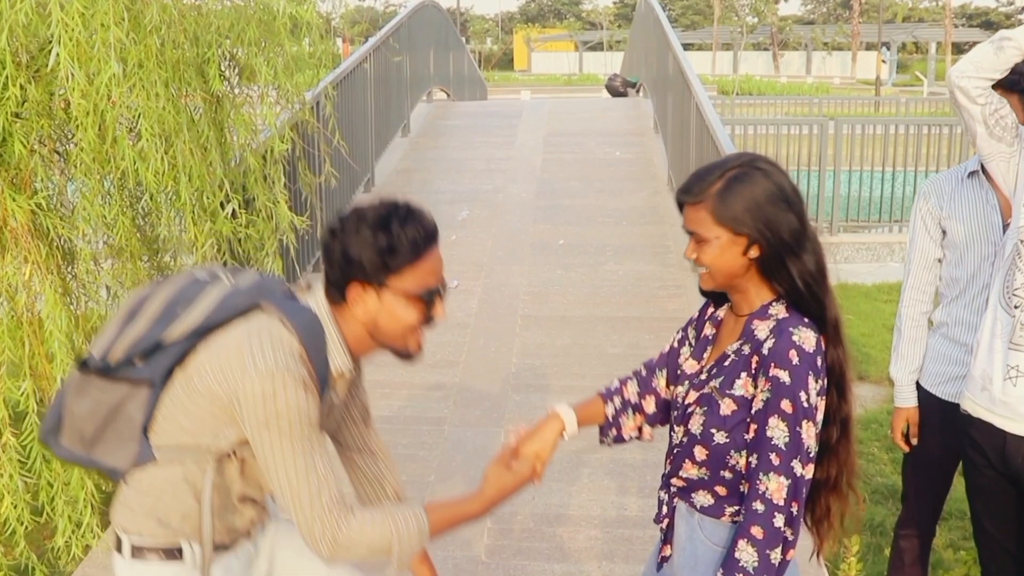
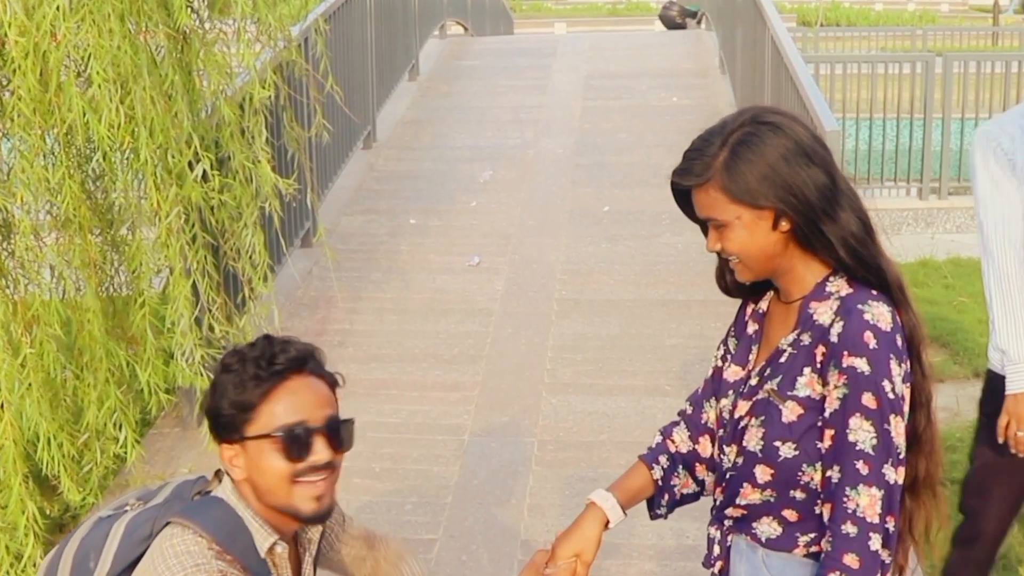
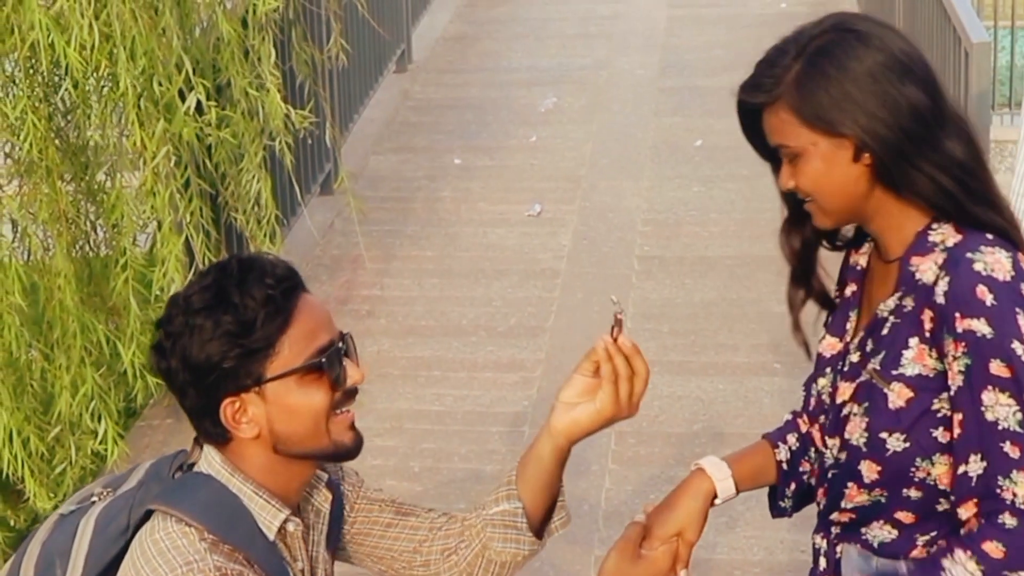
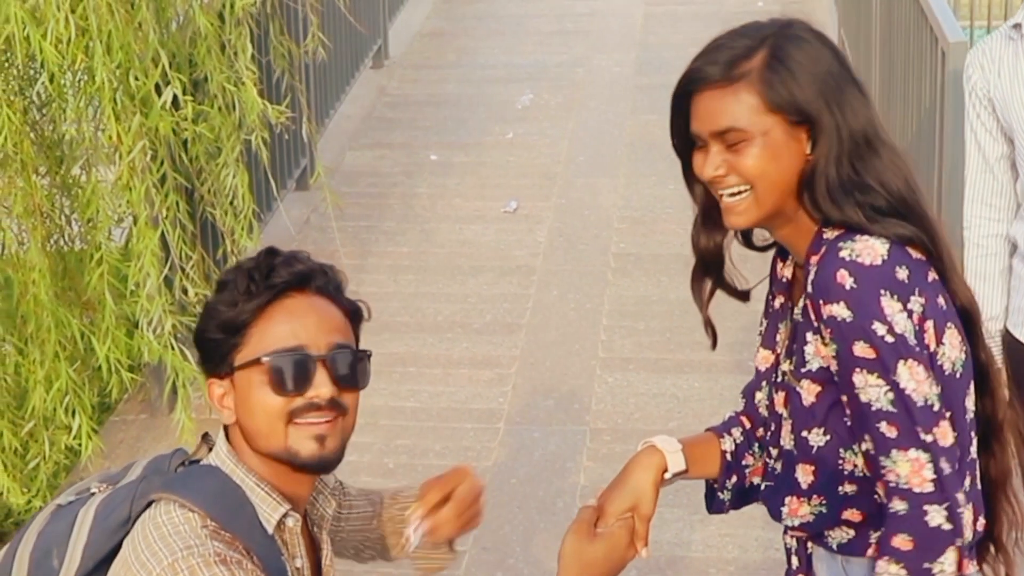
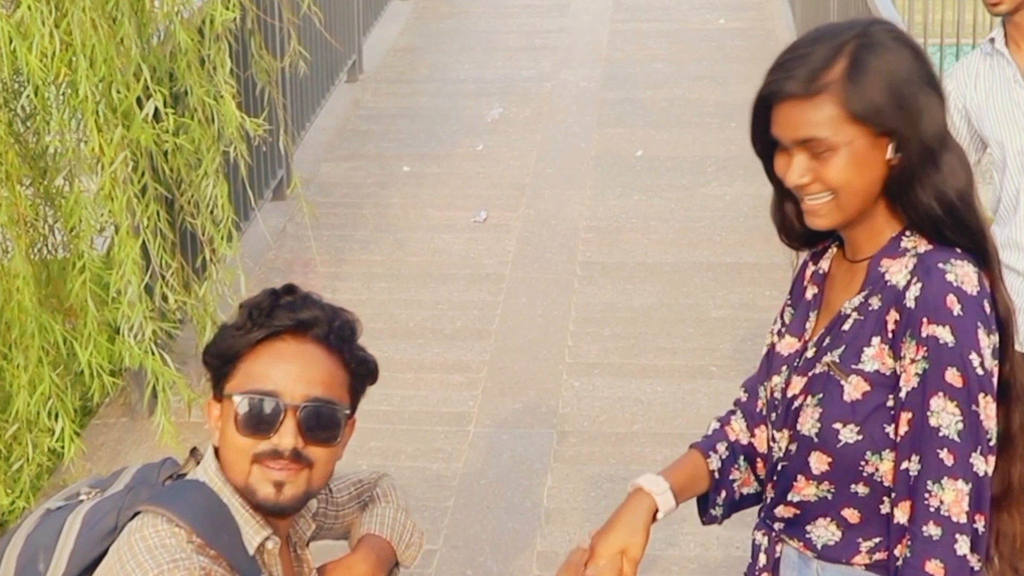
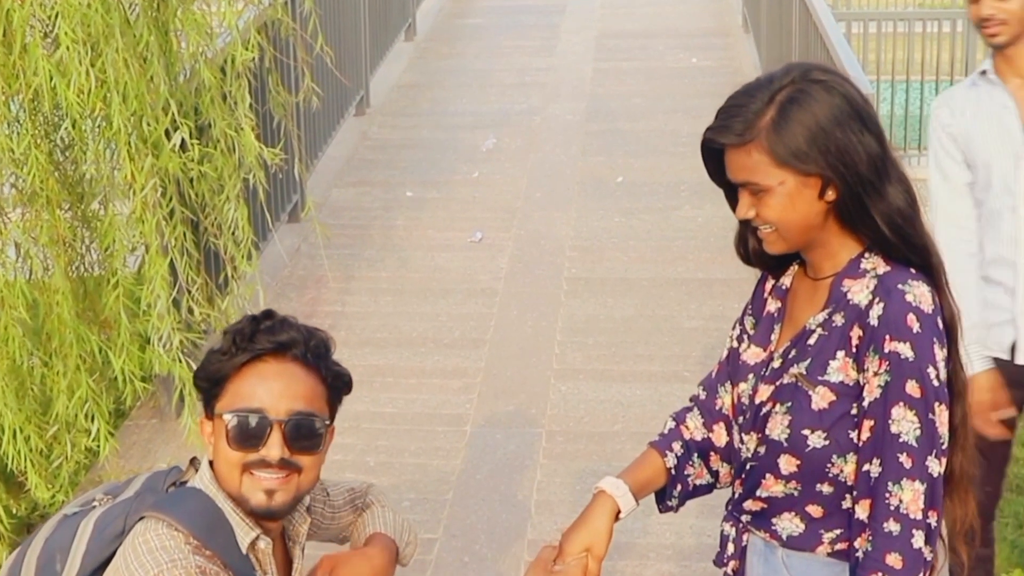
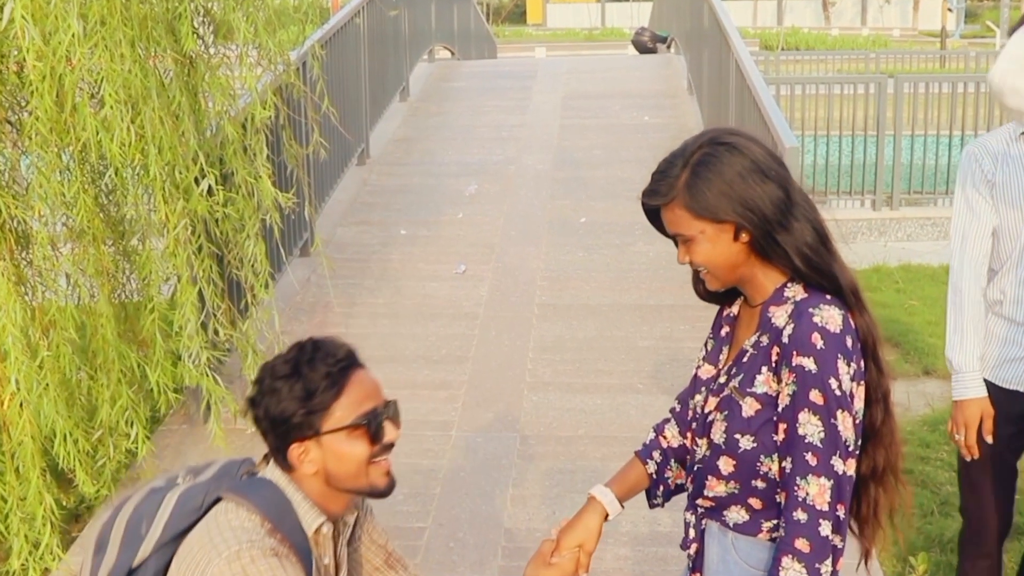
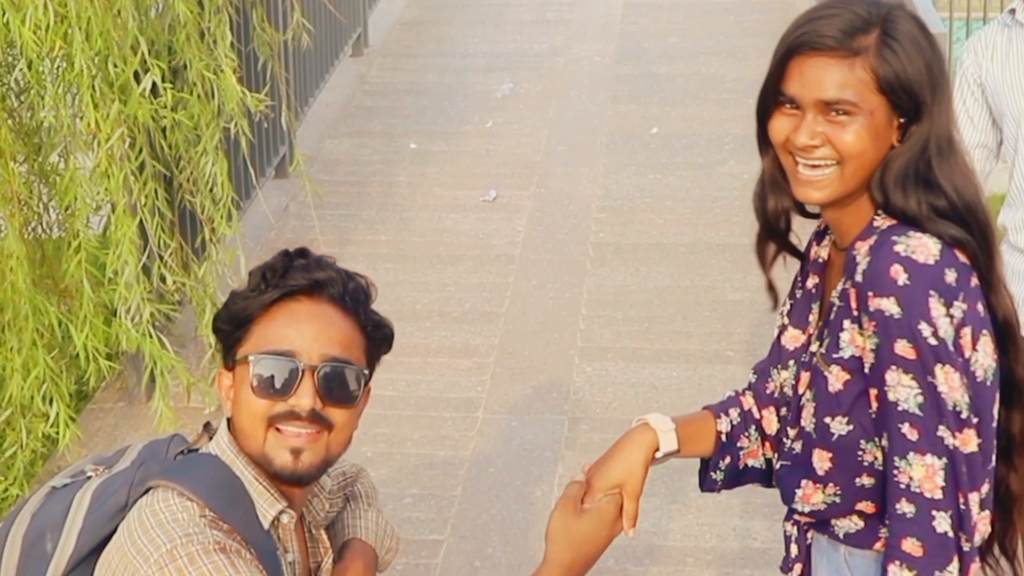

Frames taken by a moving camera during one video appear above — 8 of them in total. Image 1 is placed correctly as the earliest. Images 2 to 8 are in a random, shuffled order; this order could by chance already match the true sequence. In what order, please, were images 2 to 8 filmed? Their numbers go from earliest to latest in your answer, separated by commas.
7, 2, 6, 5, 8, 4, 3
